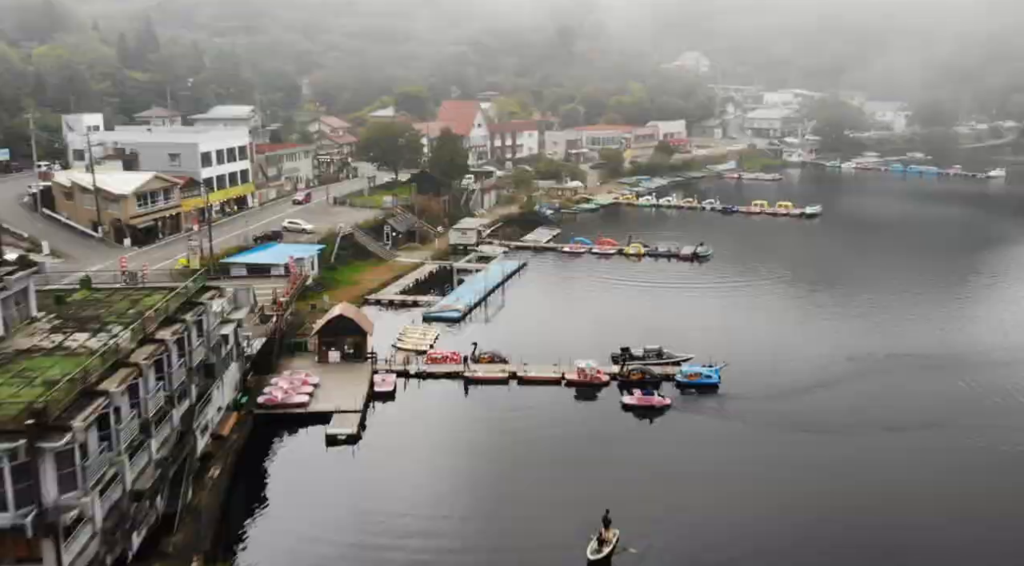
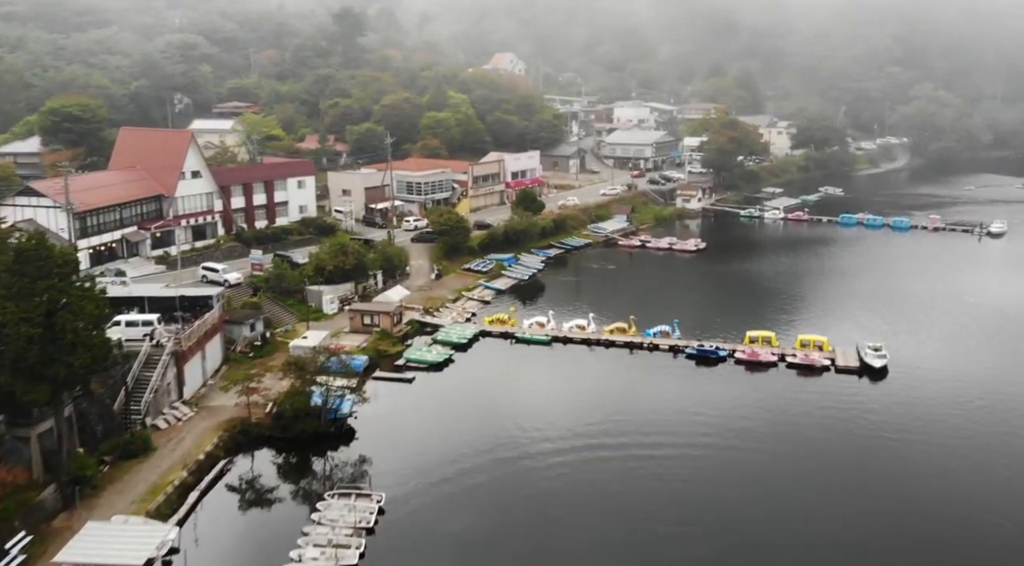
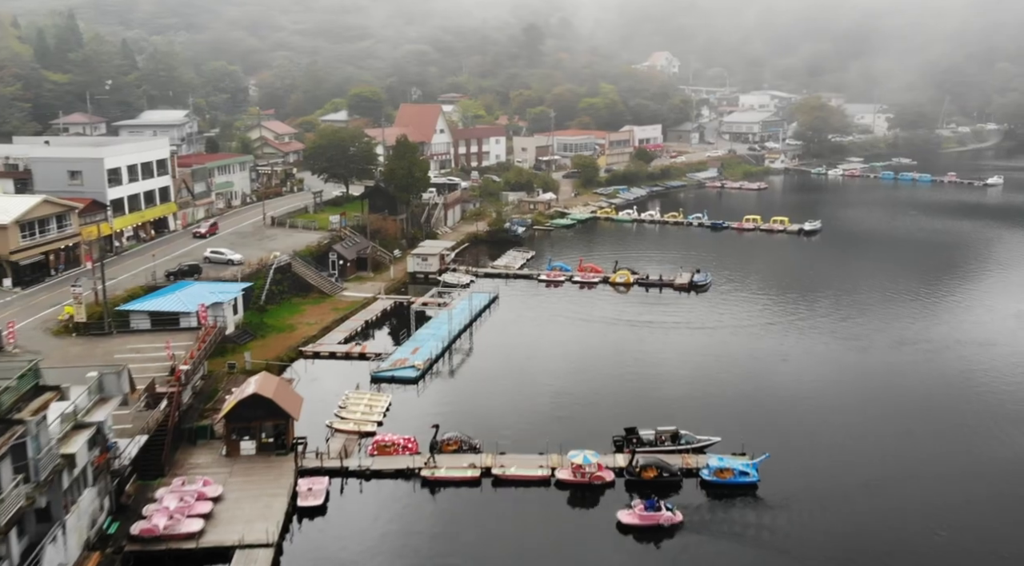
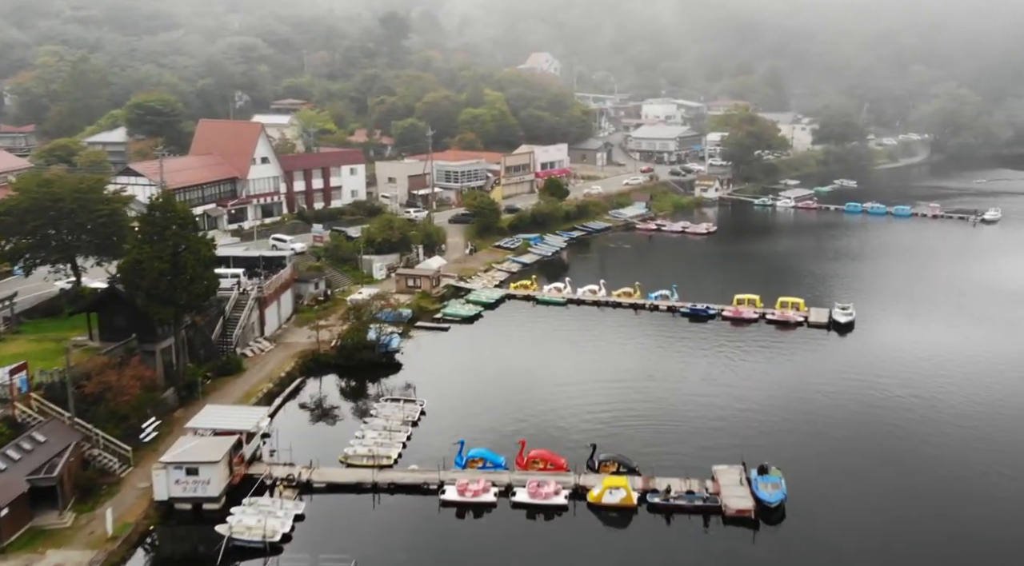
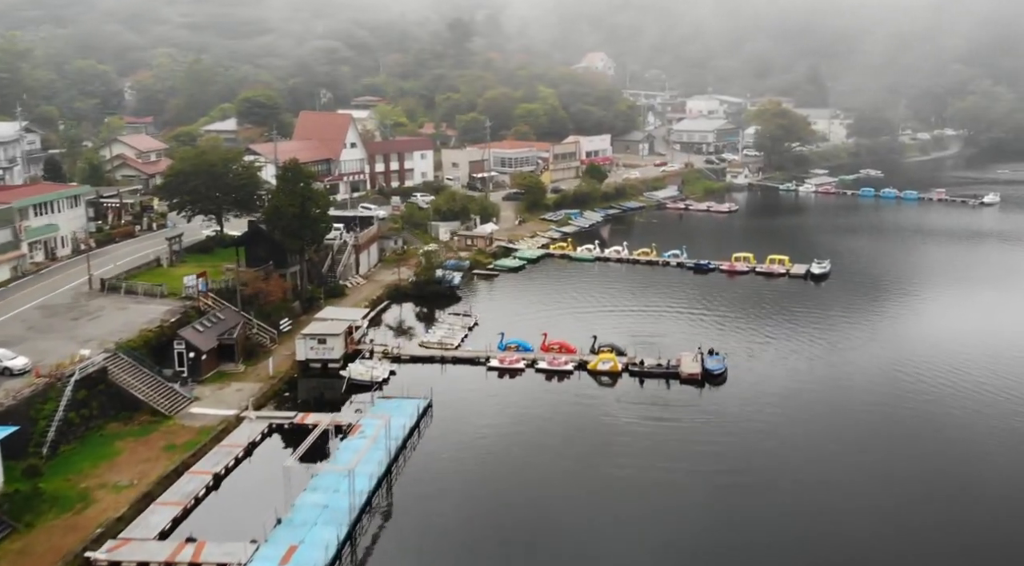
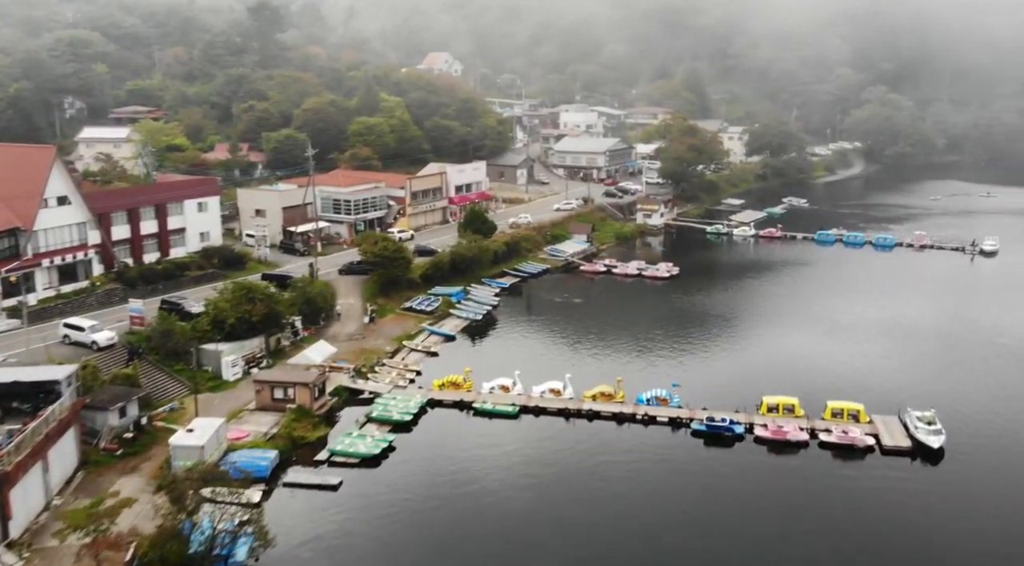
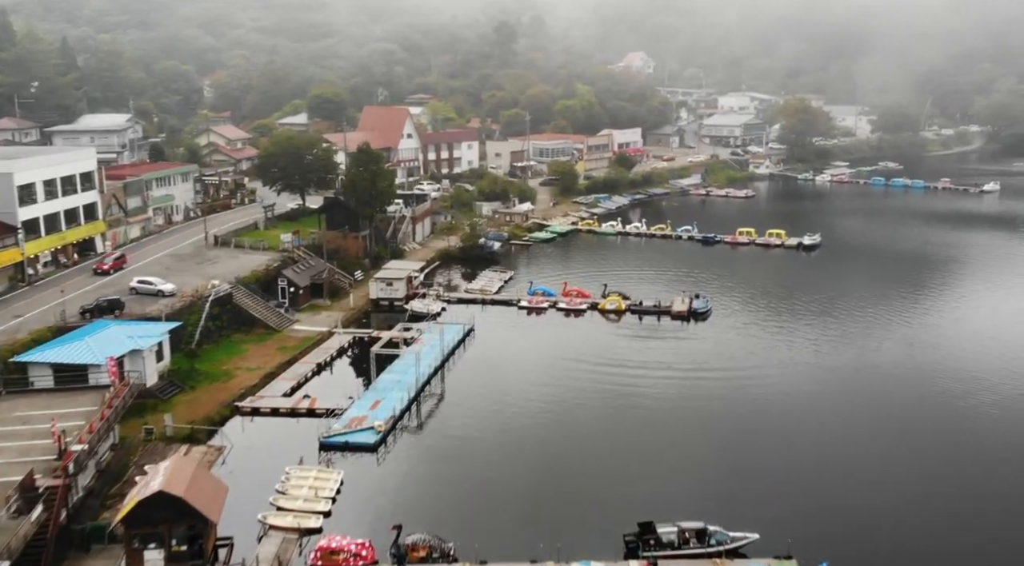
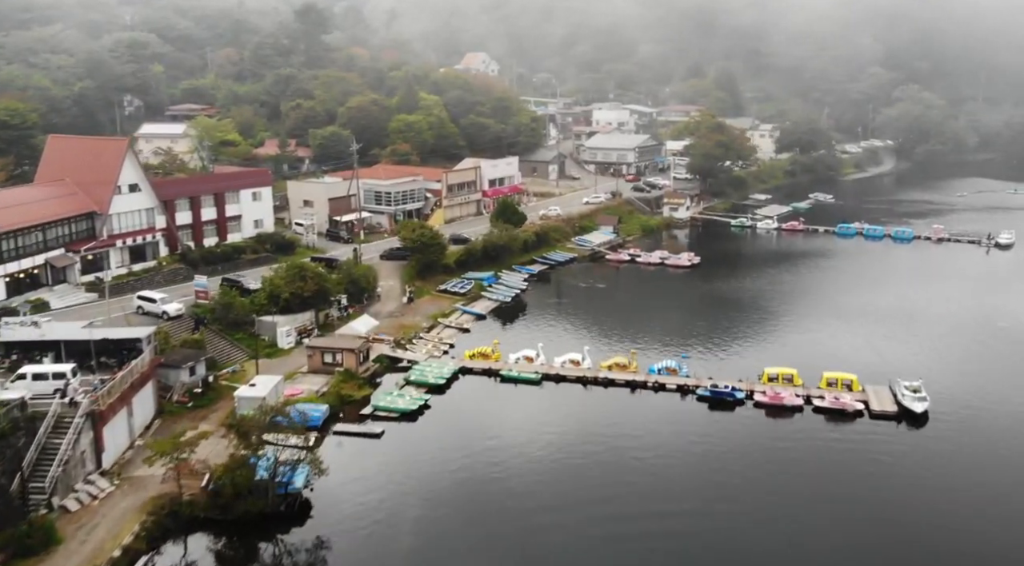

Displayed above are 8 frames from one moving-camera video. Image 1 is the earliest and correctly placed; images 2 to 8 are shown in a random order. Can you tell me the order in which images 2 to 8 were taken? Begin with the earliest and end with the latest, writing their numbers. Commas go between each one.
3, 7, 5, 4, 2, 8, 6
